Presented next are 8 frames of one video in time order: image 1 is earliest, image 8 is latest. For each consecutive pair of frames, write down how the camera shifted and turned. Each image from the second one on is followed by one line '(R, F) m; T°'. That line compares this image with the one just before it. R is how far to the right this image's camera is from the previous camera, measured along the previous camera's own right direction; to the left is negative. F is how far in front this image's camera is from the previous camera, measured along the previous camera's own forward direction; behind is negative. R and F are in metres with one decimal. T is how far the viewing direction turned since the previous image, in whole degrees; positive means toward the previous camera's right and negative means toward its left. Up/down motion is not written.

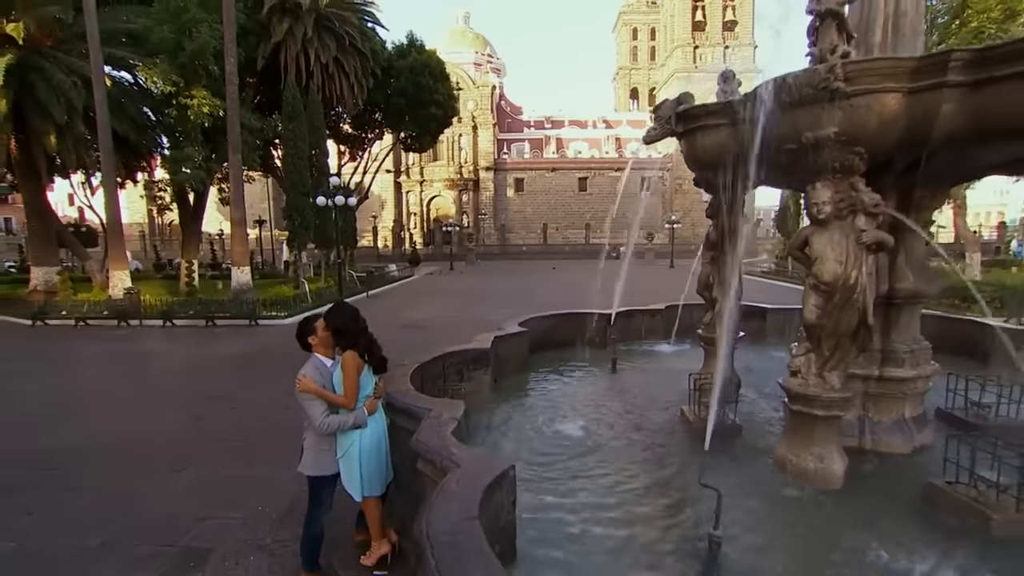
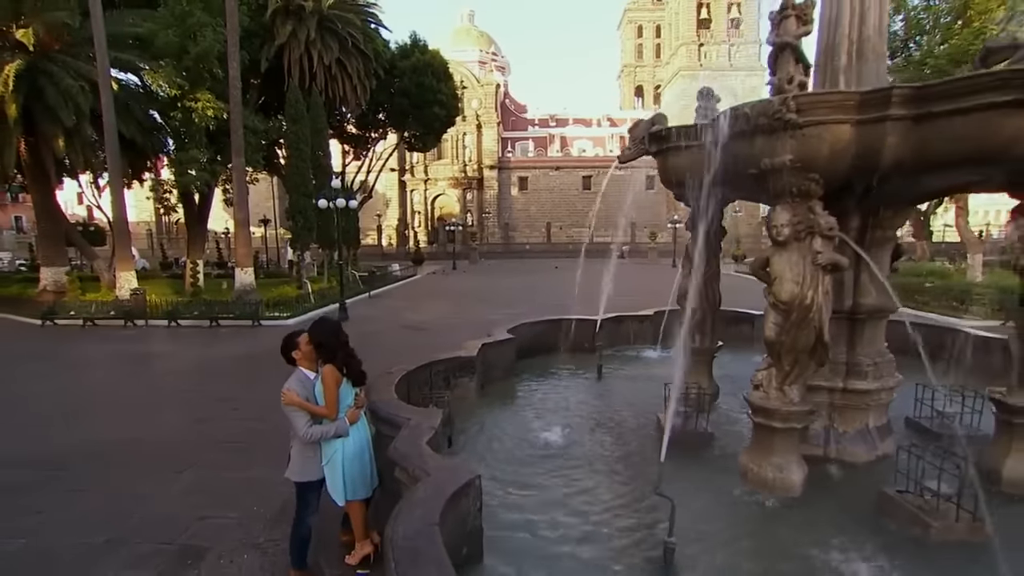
(+0.1, -0.2) m; -1°
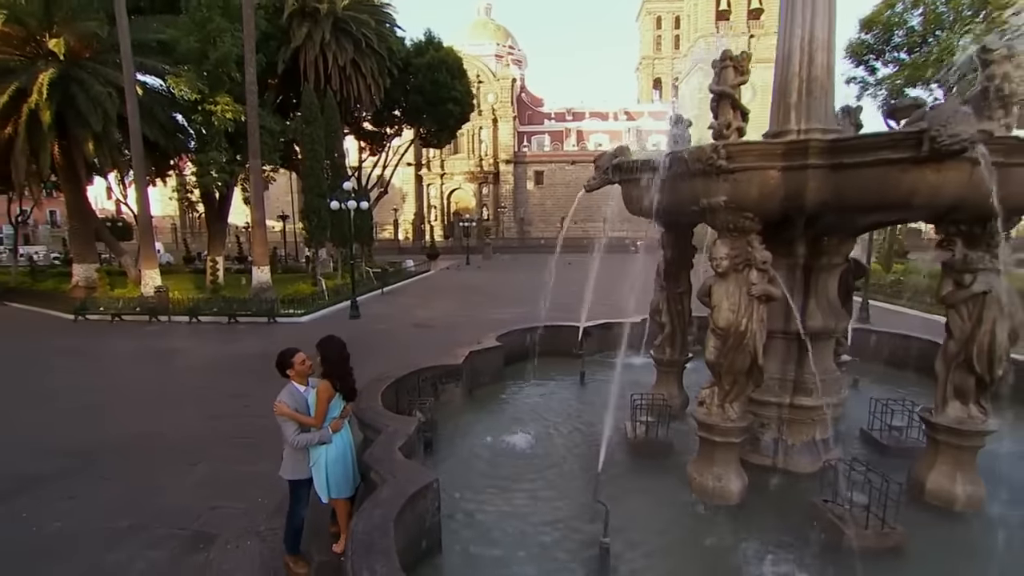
(+0.3, -0.3) m; -2°
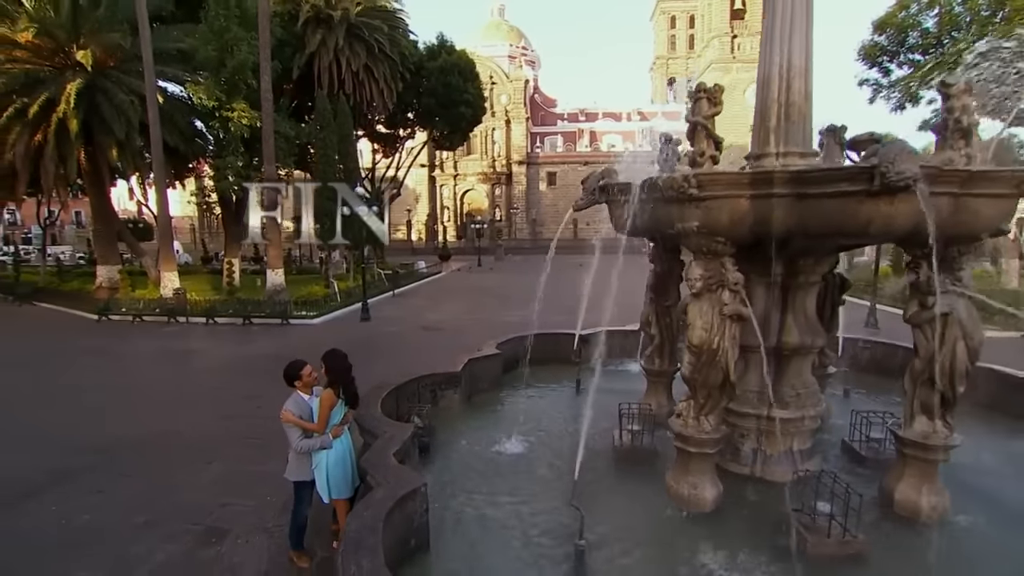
(+0.1, -0.2) m; -1°
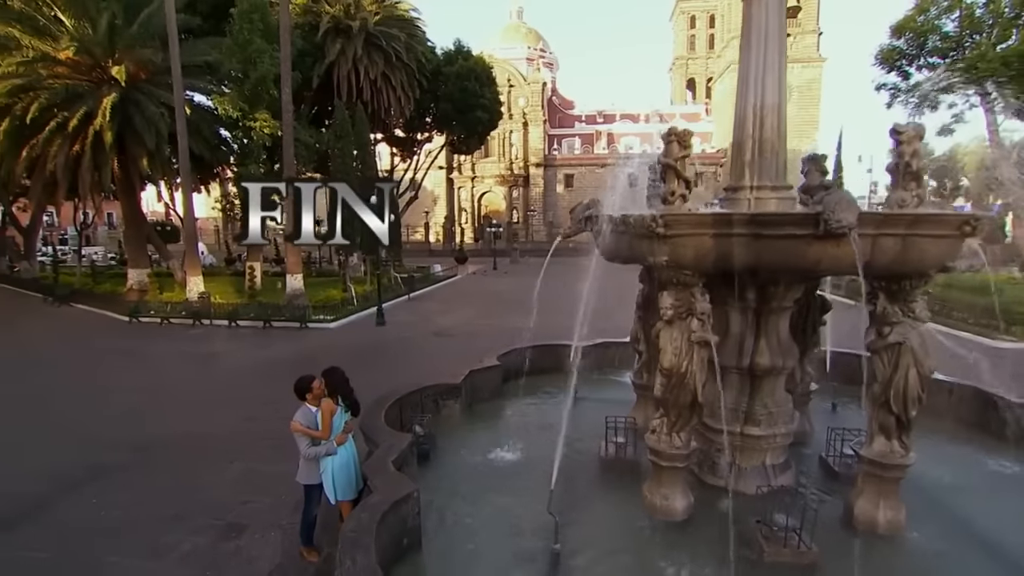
(+0.2, -0.3) m; -2°
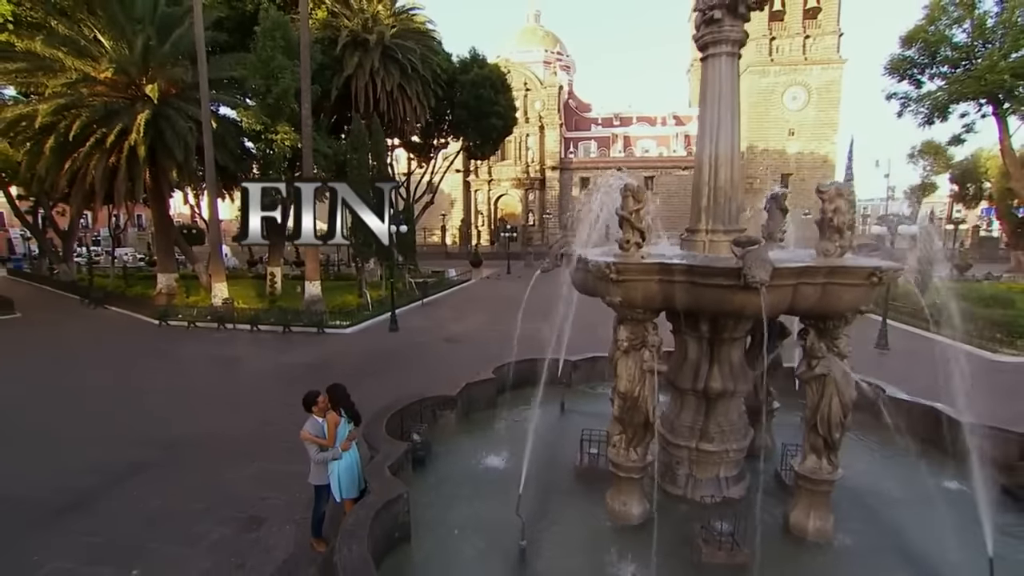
(+0.3, -0.6) m; -2°
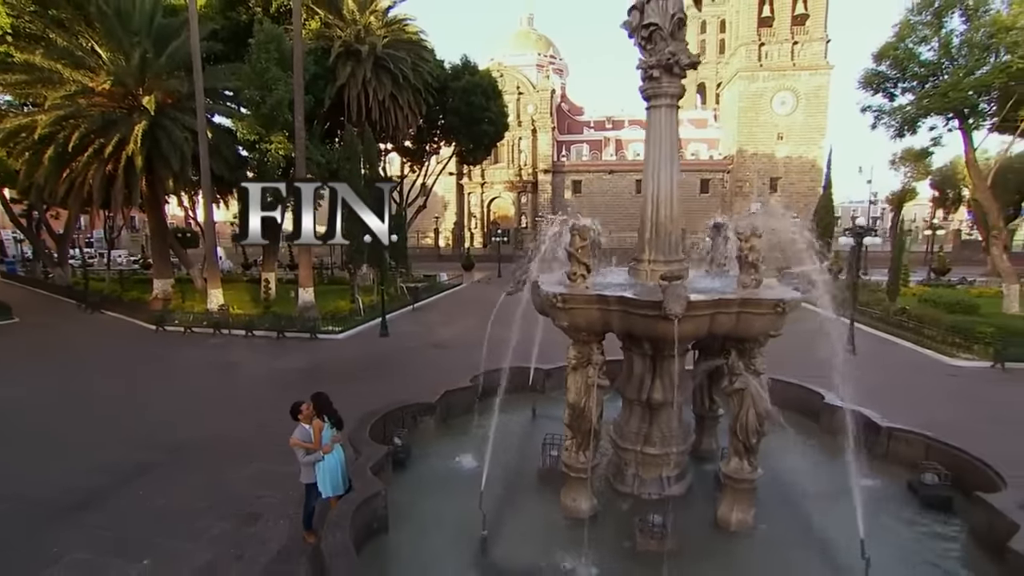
(+0.2, -0.7) m; 0°
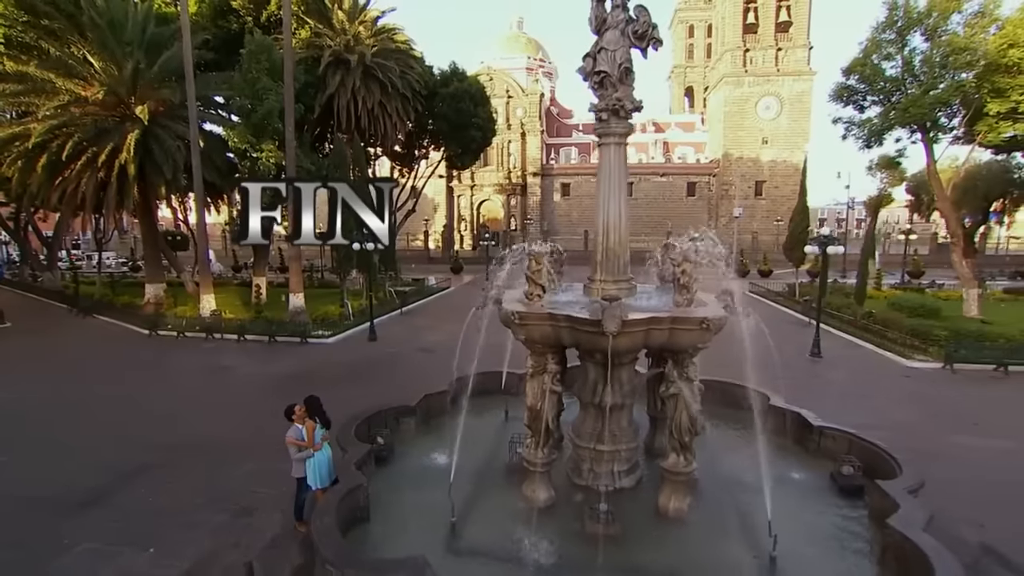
(+0.2, -0.7) m; +1°
